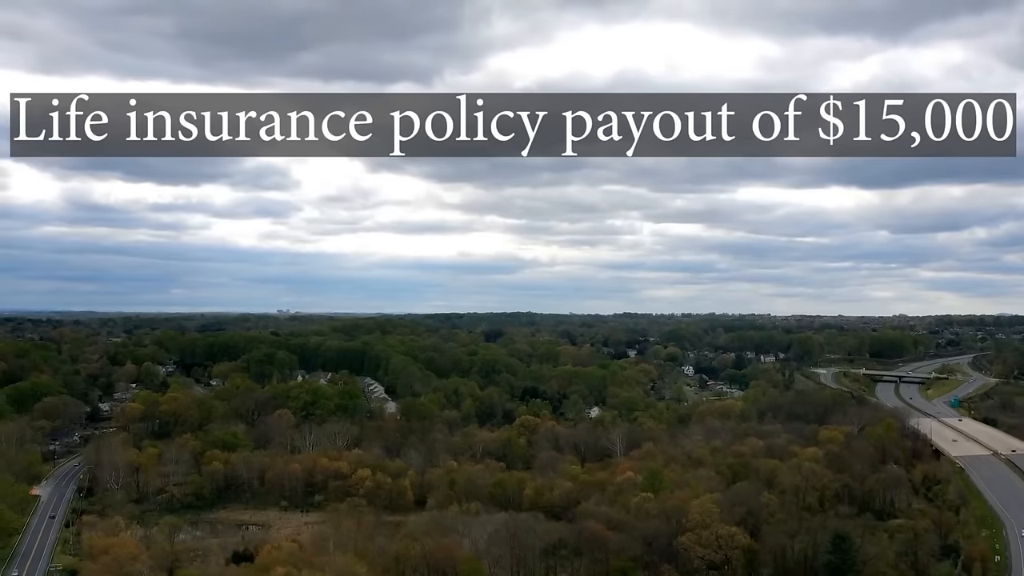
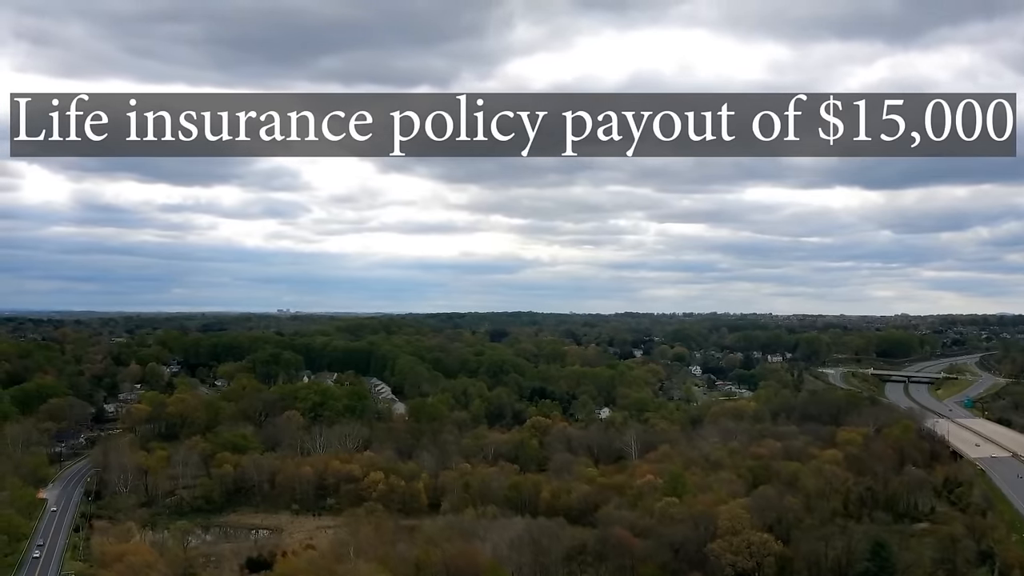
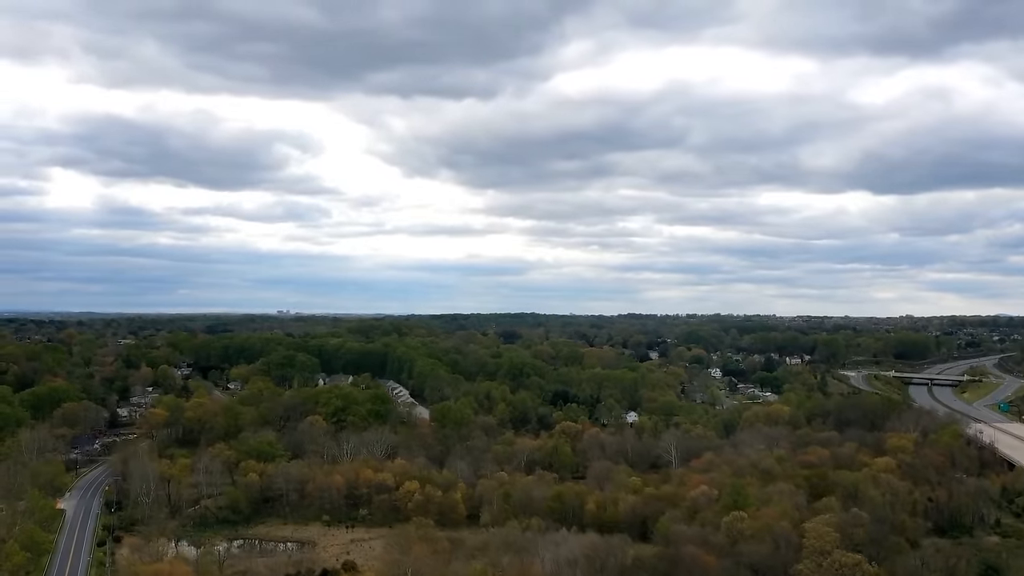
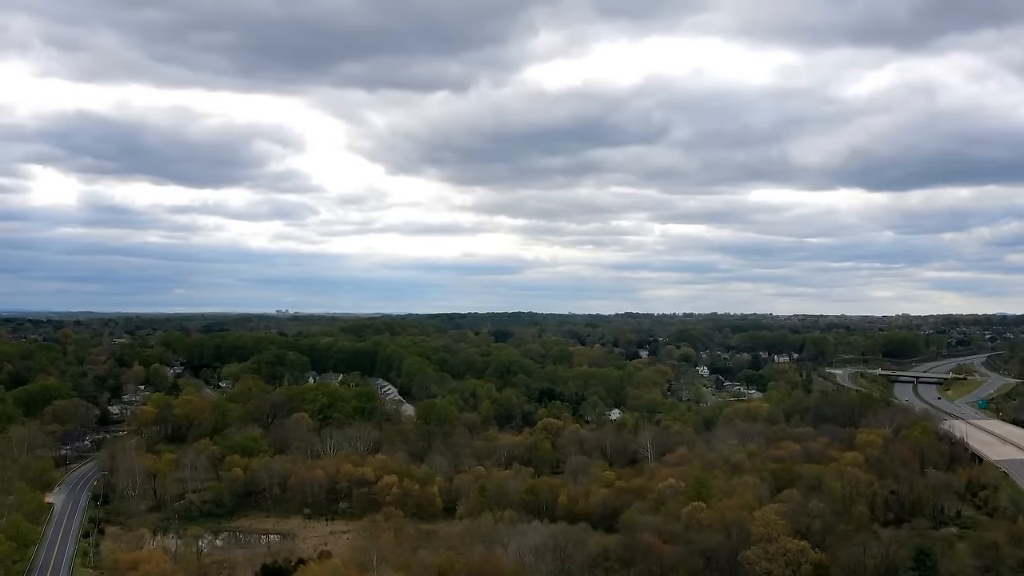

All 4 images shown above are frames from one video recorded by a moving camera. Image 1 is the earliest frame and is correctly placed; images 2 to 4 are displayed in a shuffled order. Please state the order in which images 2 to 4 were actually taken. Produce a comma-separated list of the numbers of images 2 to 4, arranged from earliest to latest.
2, 4, 3
